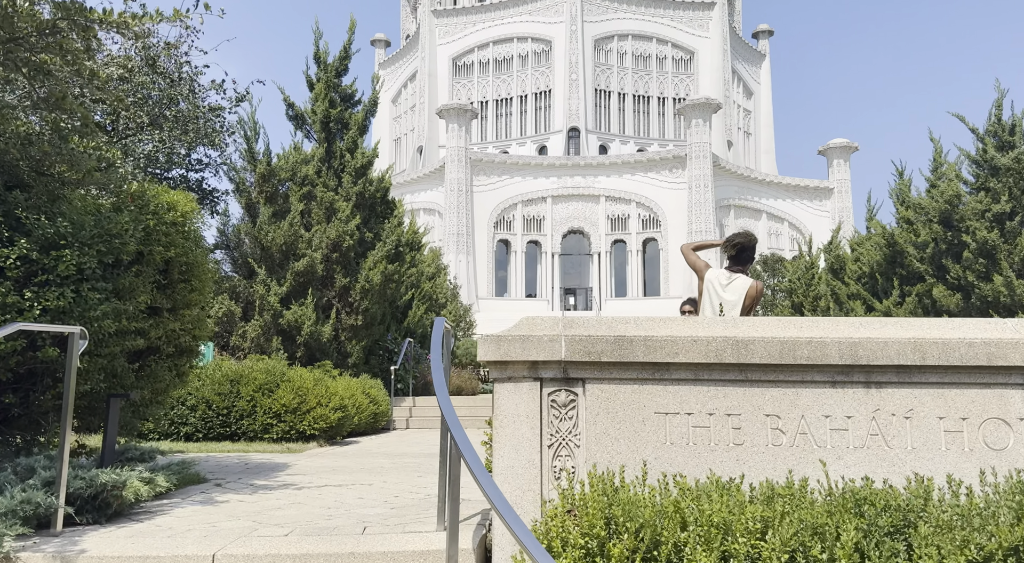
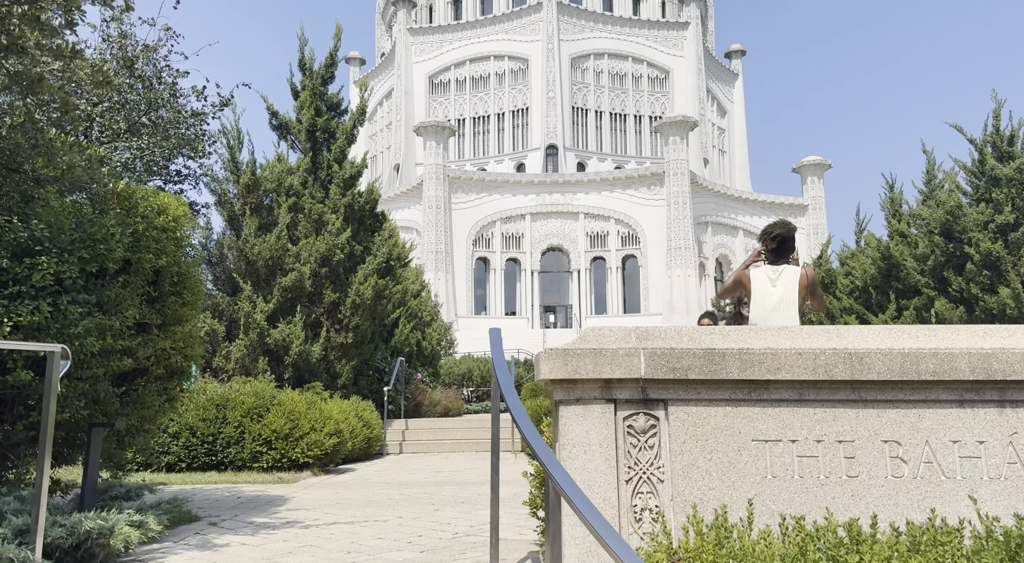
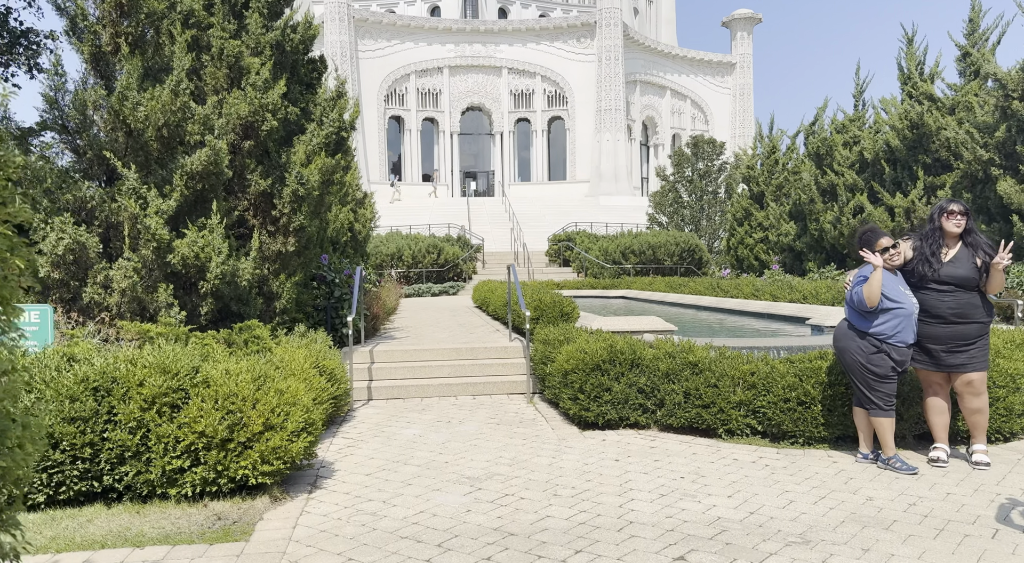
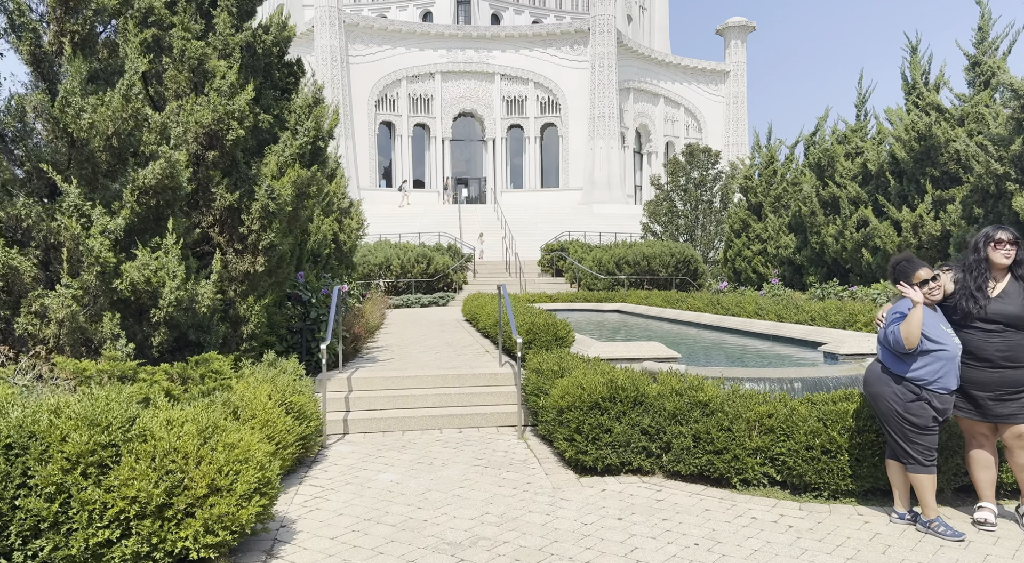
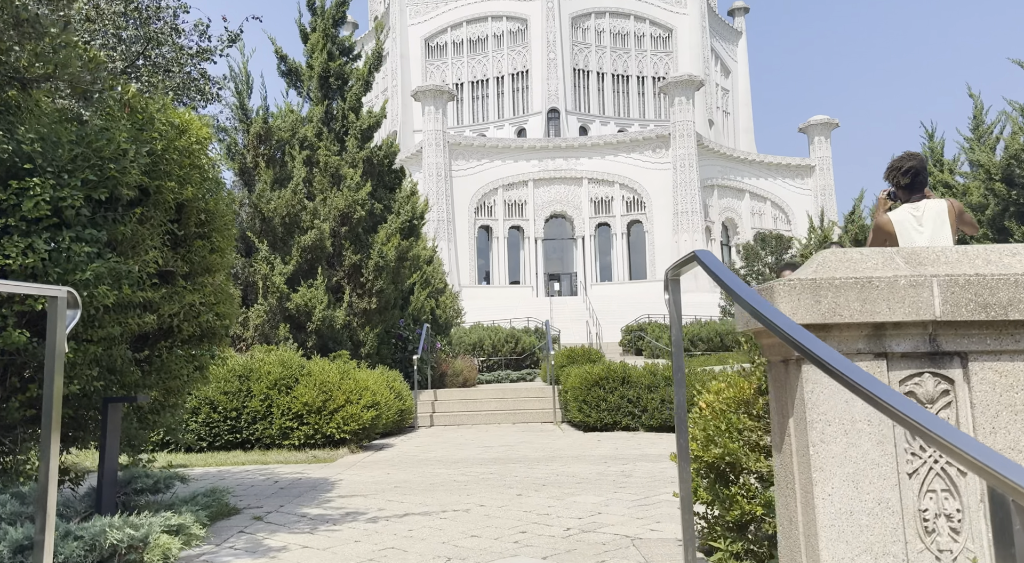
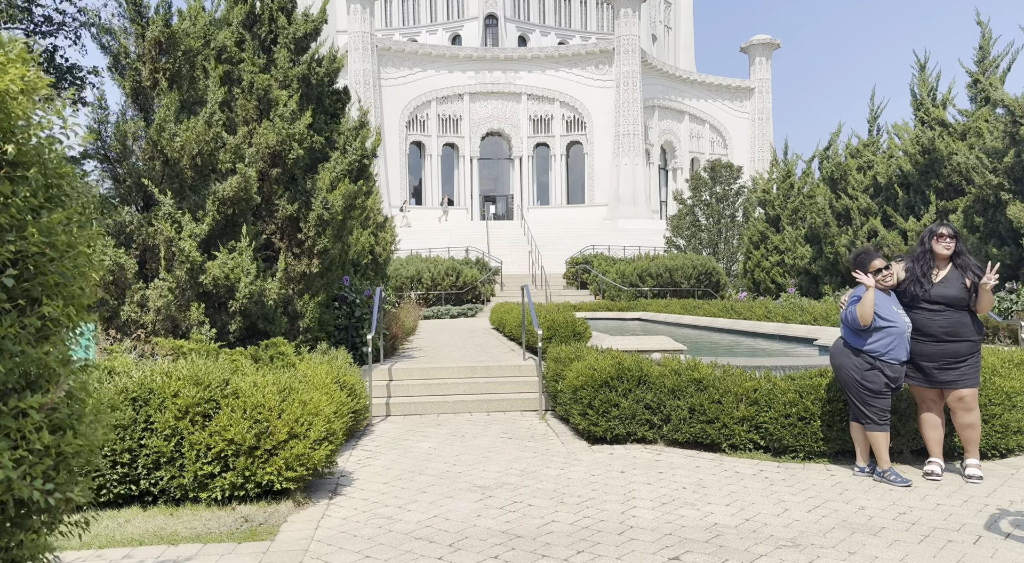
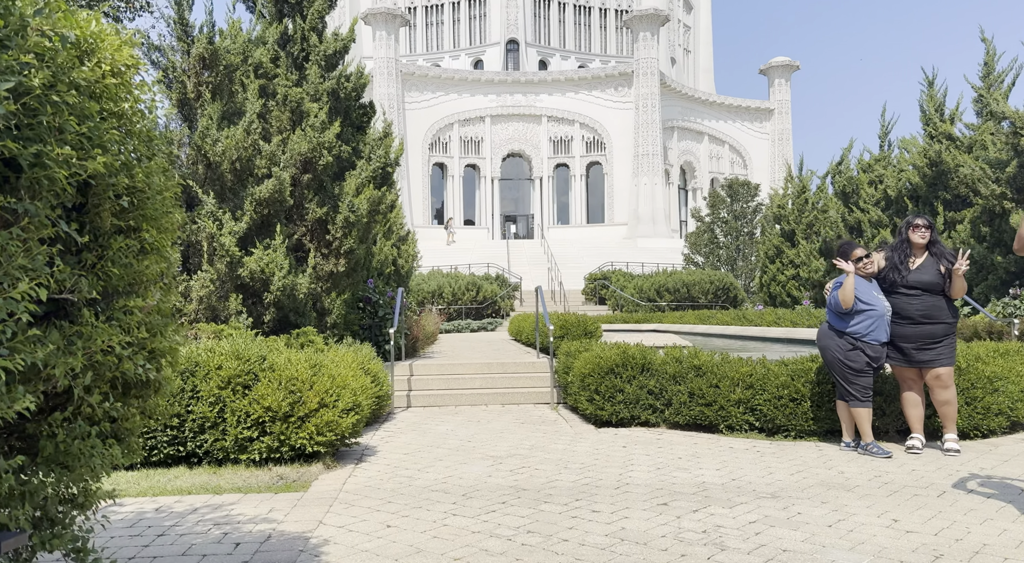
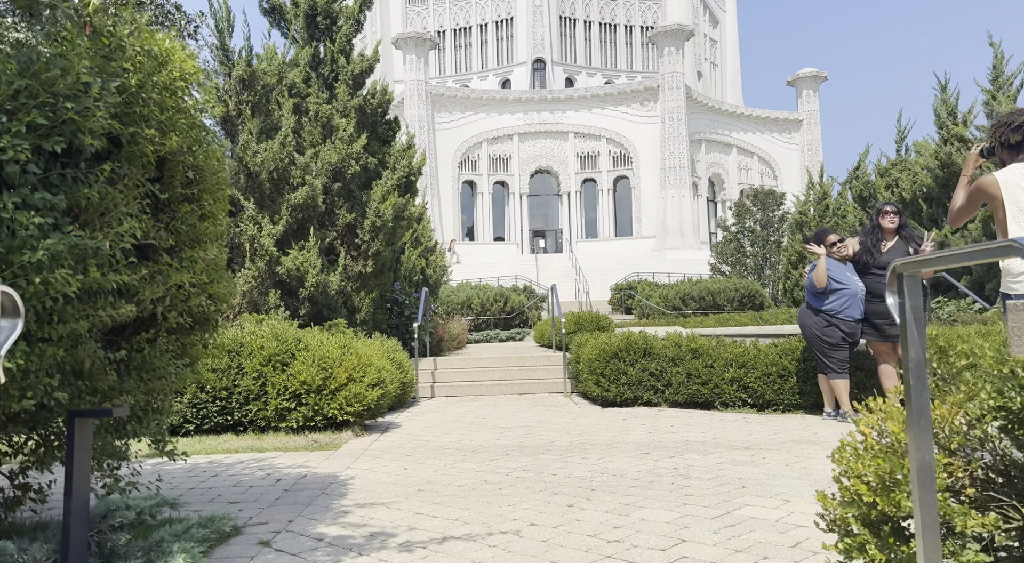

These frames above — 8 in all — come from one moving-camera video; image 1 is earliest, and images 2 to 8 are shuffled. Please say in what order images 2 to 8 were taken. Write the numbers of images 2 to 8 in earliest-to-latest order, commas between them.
2, 5, 8, 7, 6, 3, 4
